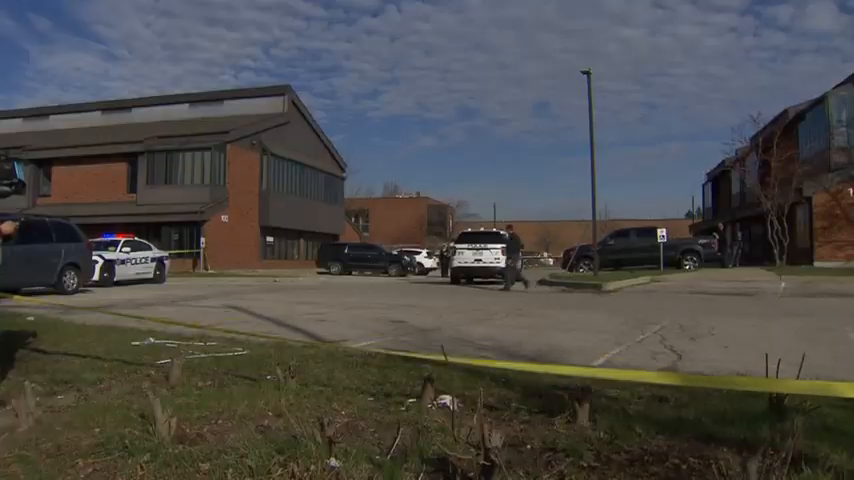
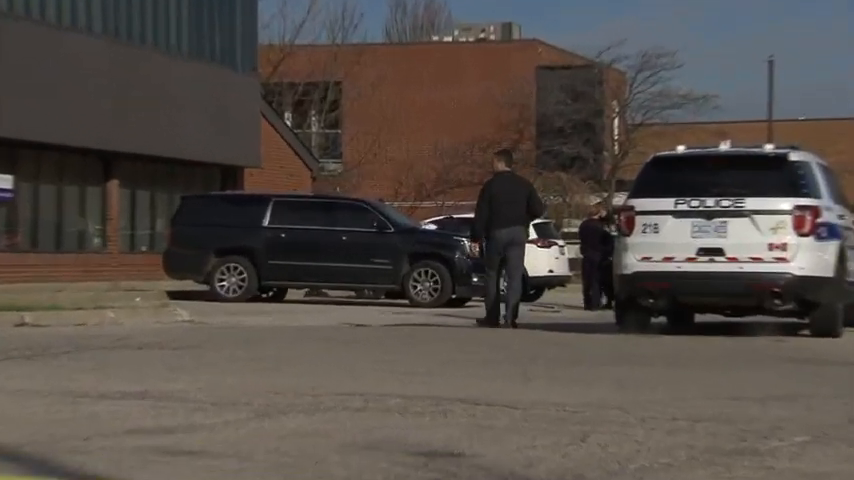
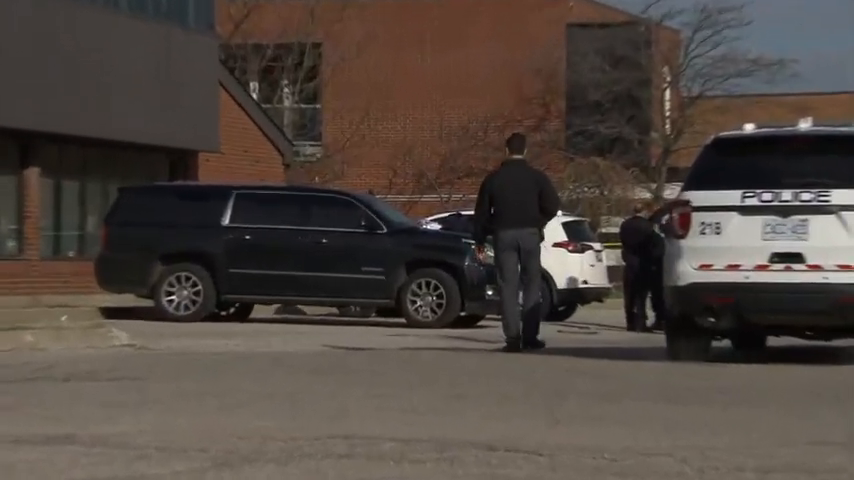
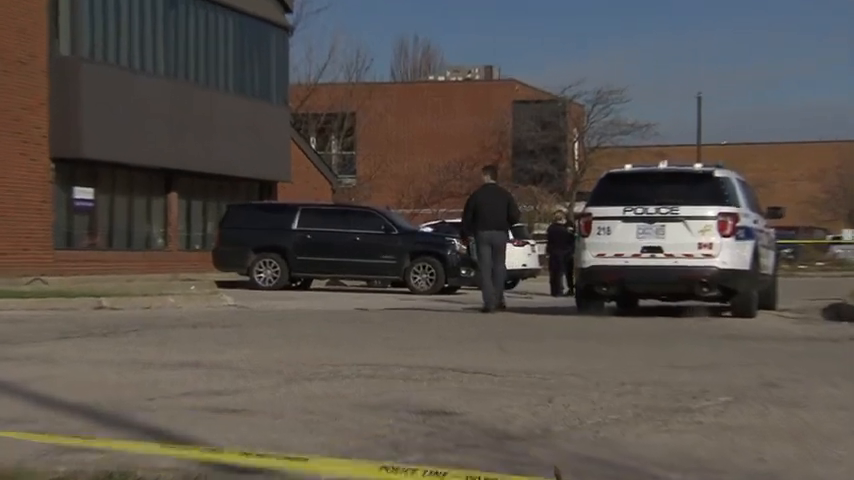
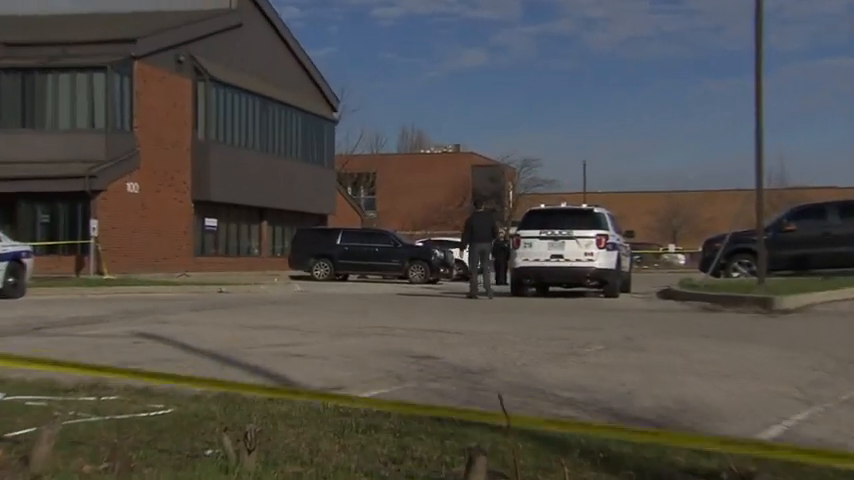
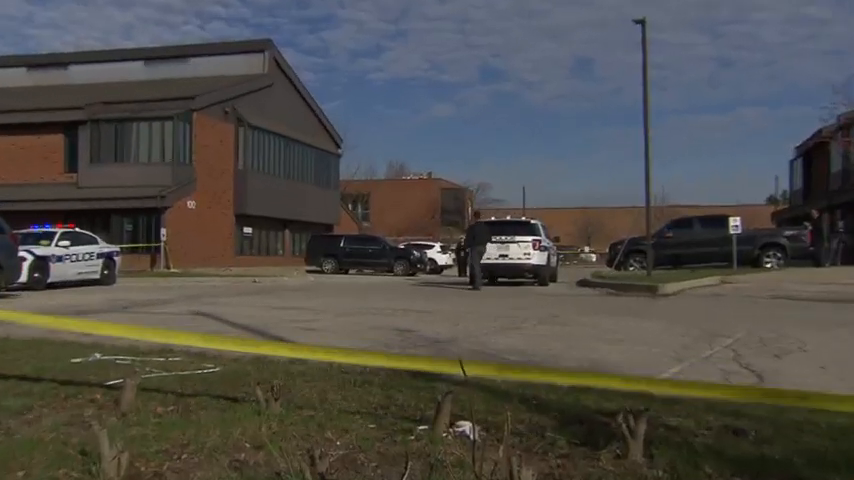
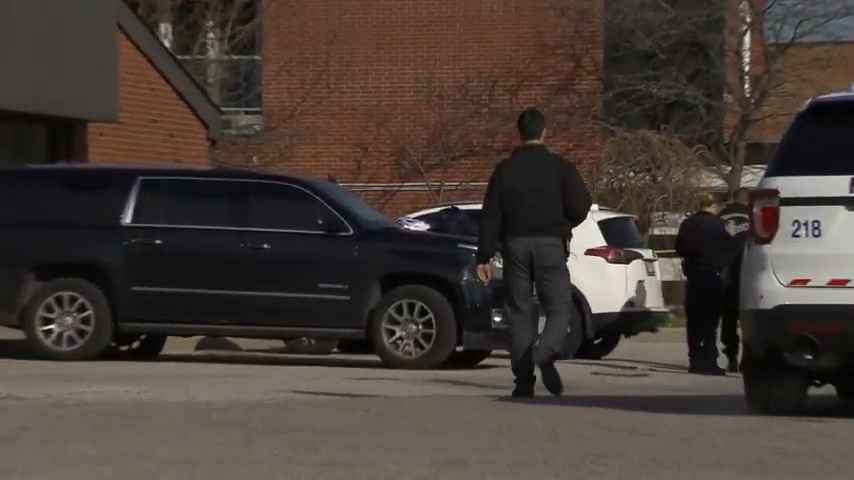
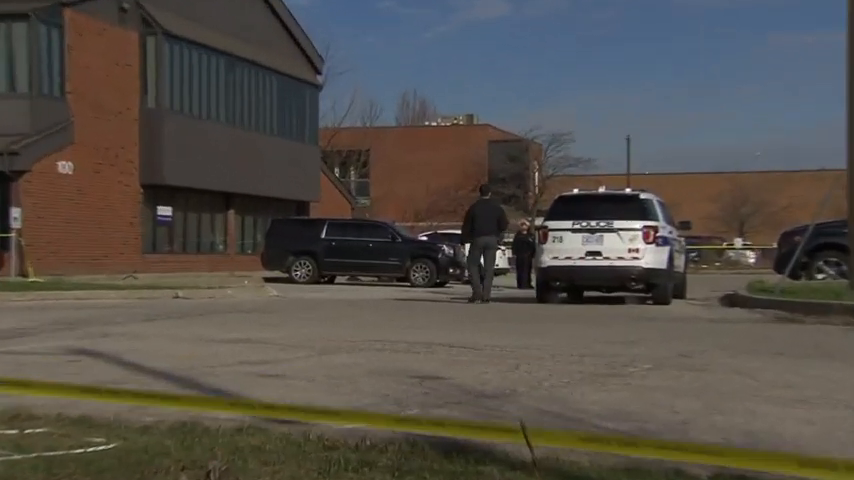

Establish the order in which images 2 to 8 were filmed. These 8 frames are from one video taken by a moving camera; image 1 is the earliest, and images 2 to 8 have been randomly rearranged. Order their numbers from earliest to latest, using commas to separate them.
6, 5, 8, 4, 2, 3, 7
